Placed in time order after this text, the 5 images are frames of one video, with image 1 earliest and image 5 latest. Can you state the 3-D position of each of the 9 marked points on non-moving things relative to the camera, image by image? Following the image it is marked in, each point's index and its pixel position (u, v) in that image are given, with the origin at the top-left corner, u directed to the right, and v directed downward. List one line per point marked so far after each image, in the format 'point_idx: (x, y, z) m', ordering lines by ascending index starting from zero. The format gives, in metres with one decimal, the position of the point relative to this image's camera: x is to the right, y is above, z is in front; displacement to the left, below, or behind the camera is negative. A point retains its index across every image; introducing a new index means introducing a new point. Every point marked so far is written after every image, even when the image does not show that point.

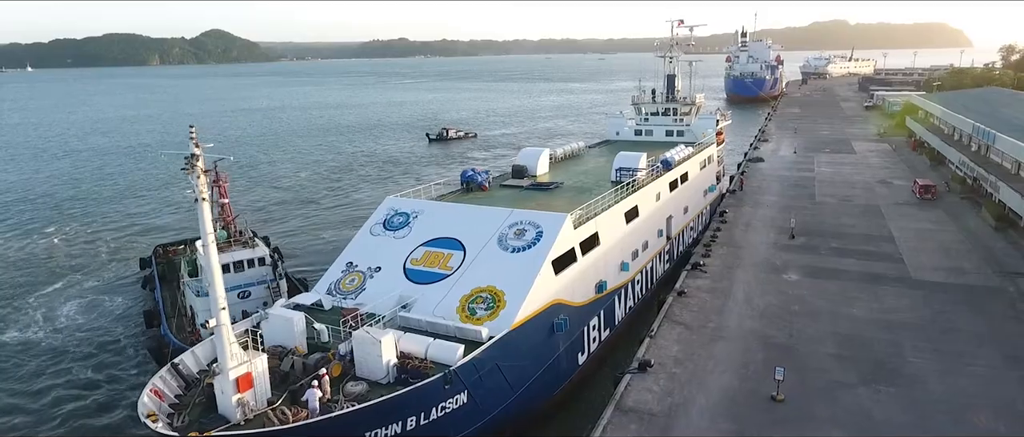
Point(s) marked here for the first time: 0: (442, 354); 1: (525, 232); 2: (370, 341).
0: (-1.5, -2.9, +13.5) m
1: (+0.3, -0.4, +17.3) m
2: (-3.0, -2.5, +13.0) m
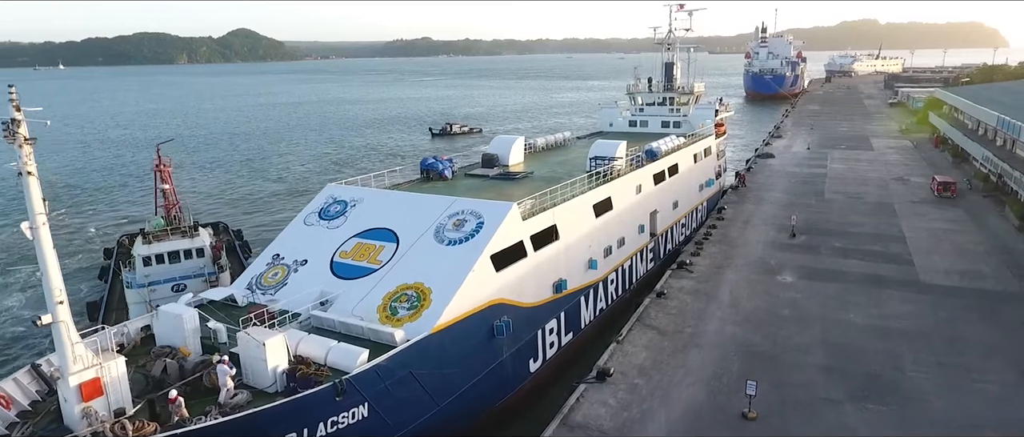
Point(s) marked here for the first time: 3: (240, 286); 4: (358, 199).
0: (-3.2, -2.6, +11.7) m
1: (-1.2, -0.1, +15.4) m
2: (-4.6, -2.2, +11.2) m
3: (-6.7, -1.7, +15.6) m
4: (-4.3, +0.5, +17.4) m
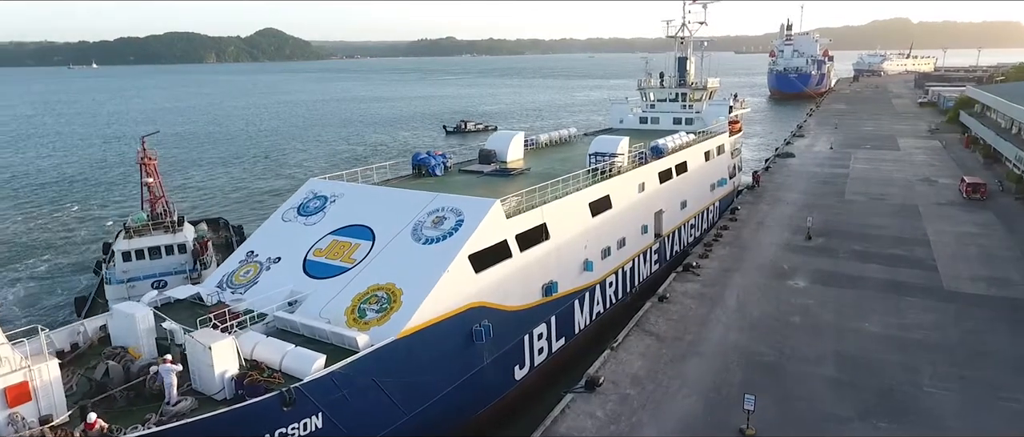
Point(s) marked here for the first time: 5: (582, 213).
0: (-3.7, -2.5, +10.9) m
1: (-1.6, 0.0, +14.5) m
2: (-5.2, -2.1, +10.4) m
3: (-7.1, -1.6, +14.8) m
4: (-4.6, +0.6, +16.6) m
5: (+2.0, +0.2, +18.1) m
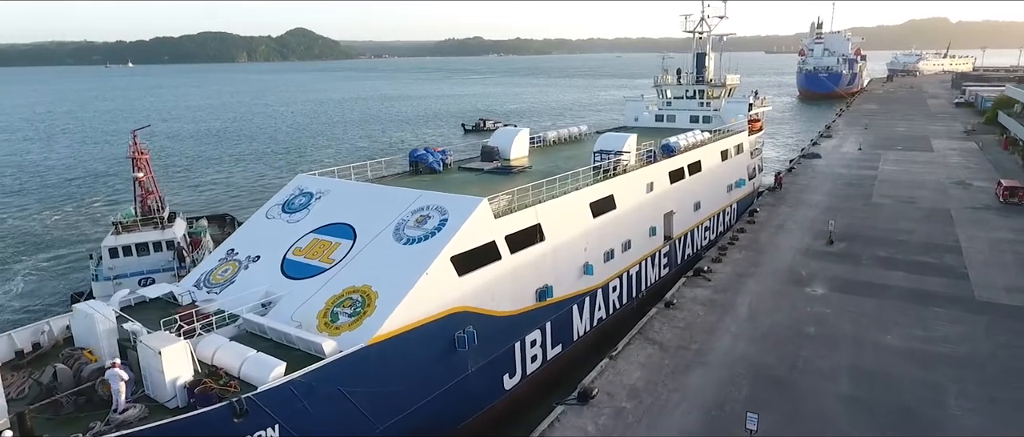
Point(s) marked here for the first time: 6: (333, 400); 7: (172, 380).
0: (-4.2, -2.5, +10.1) m
1: (-1.8, 0.0, +13.7) m
2: (-5.7, -2.1, +9.8) m
3: (-7.4, -1.5, +14.3) m
4: (-4.8, +0.7, +15.9) m
5: (+1.9, +0.1, +17.1) m
6: (-3.0, -3.1, +10.6) m
7: (-5.3, -2.5, +9.8) m
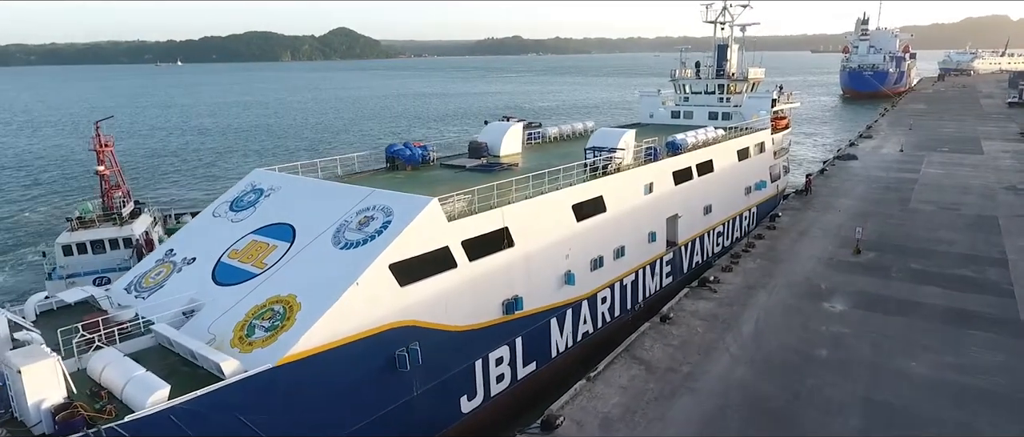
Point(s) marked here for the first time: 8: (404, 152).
0: (-5.3, -2.5, +8.8) m
1: (-2.7, 0.0, +12.2) m
2: (-6.8, -2.0, +8.5) m
3: (-8.3, -1.4, +13.1) m
4: (-5.5, +0.7, +14.6) m
5: (+1.2, +0.1, +15.4) m
6: (-4.1, -3.1, +9.1) m
7: (-6.5, -2.5, +8.5) m
8: (-3.2, +2.0, +18.6) m
